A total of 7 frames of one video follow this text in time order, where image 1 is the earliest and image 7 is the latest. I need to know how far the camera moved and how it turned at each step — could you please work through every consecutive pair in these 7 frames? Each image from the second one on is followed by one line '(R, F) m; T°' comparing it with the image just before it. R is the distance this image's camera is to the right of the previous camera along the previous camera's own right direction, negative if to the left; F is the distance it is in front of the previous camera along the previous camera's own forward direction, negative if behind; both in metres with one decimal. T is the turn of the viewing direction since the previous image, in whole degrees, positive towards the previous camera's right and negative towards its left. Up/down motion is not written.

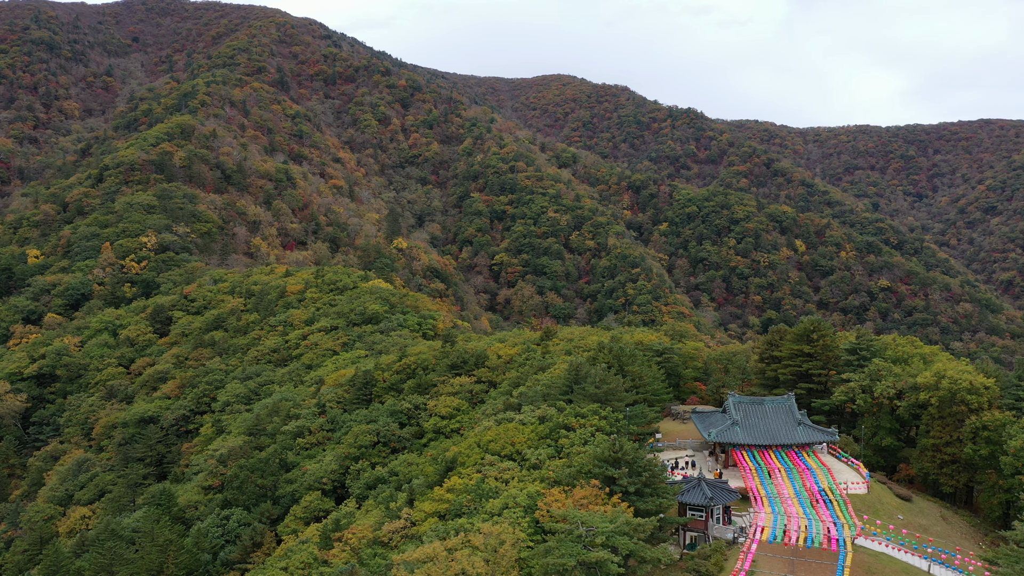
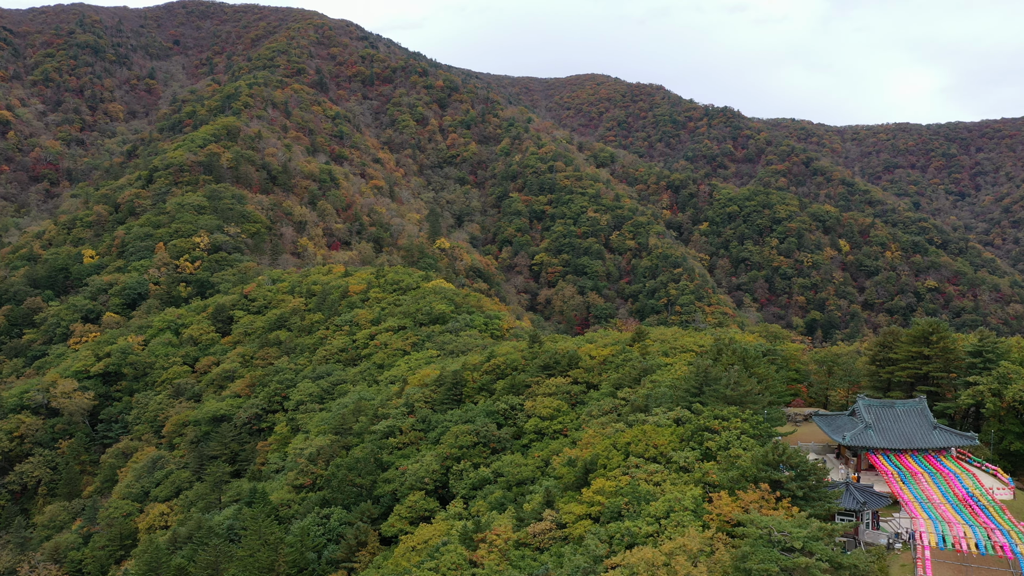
(-2.8, -0.7) m; -5°
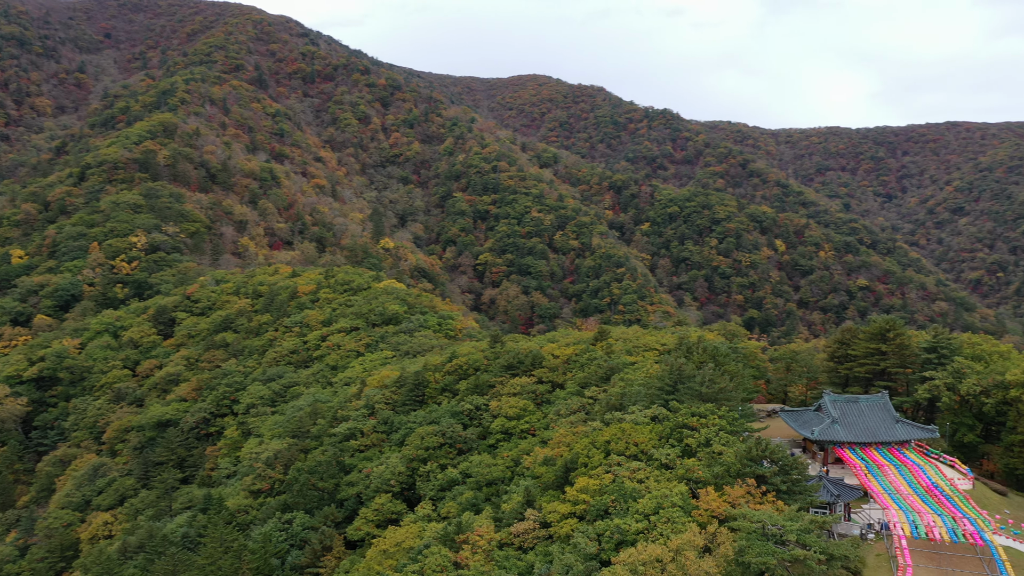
(-0.8, +0.4) m; +4°
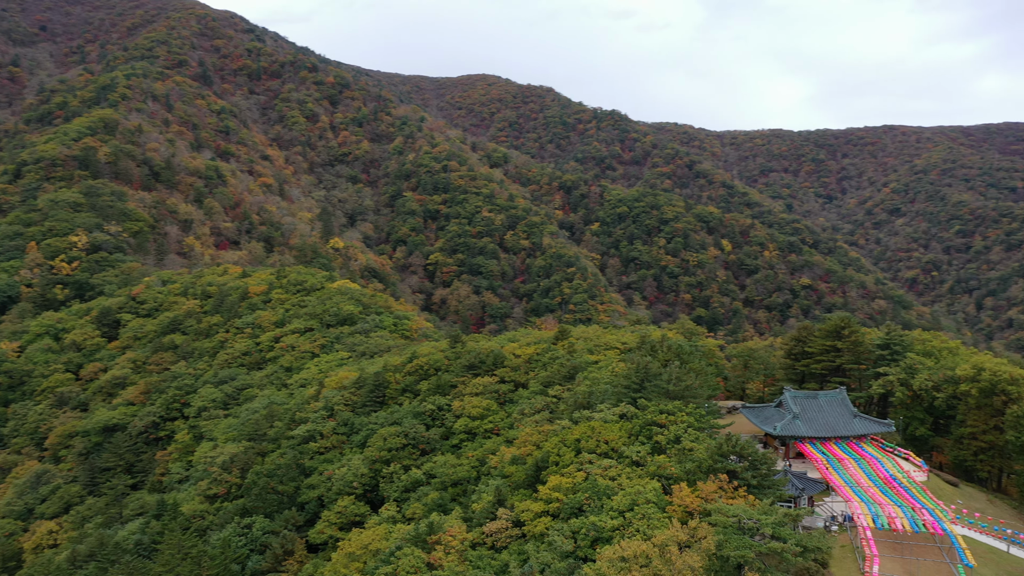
(-0.3, +0.3) m; +4°
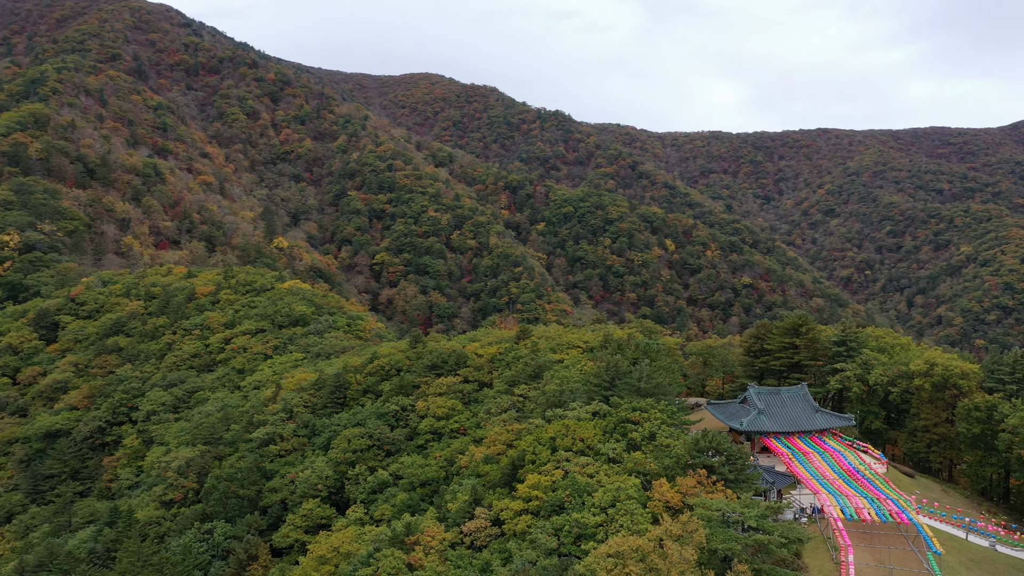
(-0.5, +0.3) m; +4°
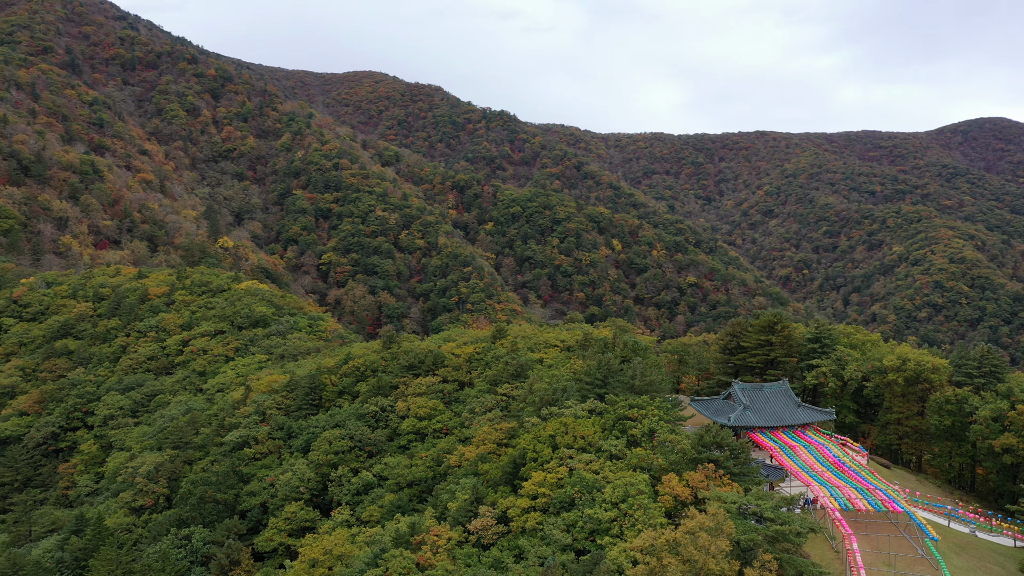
(-1.2, -0.1) m; +3°
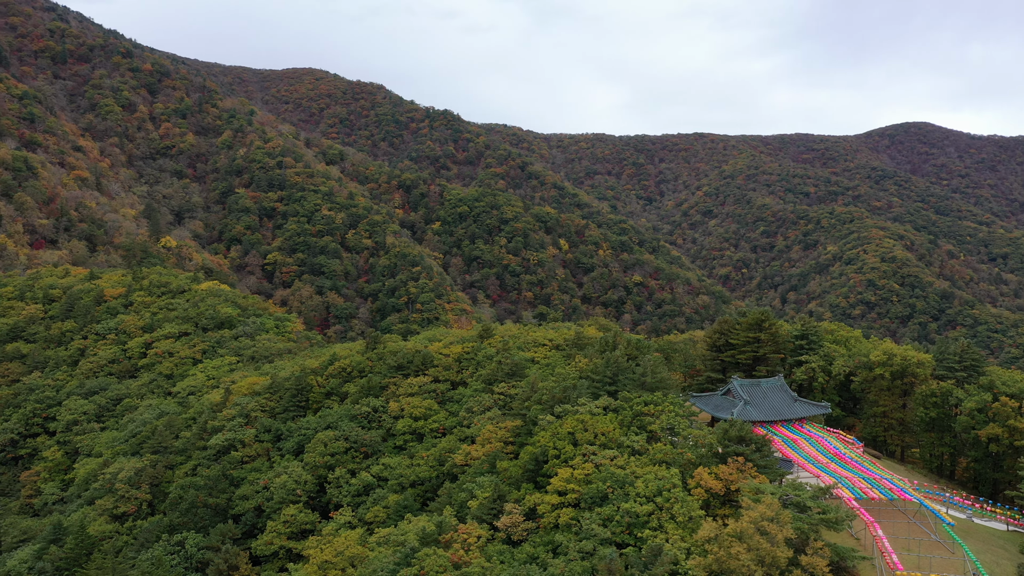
(-1.7, -0.2) m; +3°
